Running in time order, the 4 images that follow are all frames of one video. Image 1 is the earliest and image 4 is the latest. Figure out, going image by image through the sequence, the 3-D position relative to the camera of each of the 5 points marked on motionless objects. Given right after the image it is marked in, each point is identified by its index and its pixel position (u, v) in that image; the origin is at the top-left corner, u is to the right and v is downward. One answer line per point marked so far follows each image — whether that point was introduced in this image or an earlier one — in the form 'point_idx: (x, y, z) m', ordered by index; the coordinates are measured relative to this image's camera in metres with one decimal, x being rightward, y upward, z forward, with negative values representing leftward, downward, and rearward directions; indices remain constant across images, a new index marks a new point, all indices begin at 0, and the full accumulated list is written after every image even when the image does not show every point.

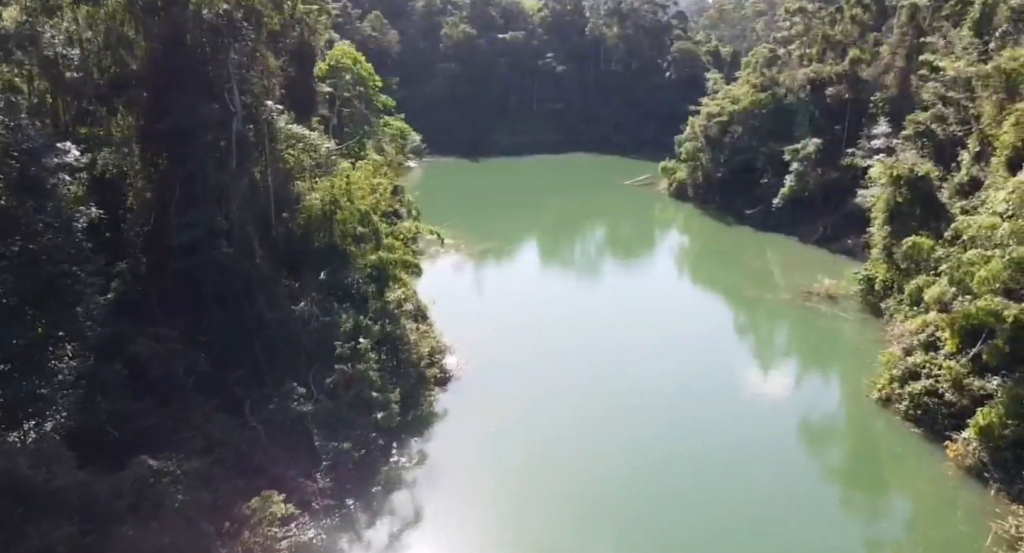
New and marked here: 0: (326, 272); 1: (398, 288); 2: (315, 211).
0: (-4.9, +0.1, +17.2) m
1: (-3.4, -0.4, +19.5) m
2: (-5.1, +1.7, +17.2) m
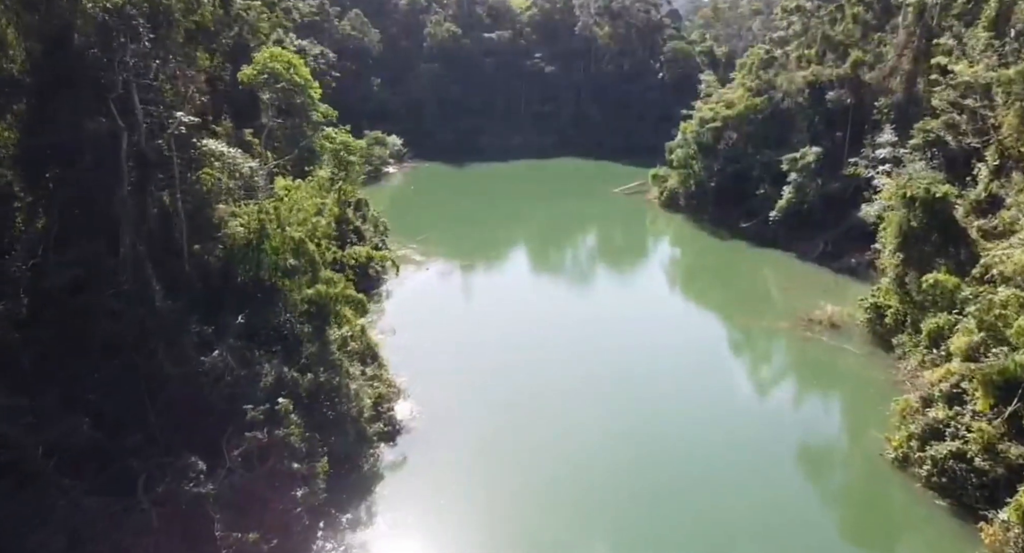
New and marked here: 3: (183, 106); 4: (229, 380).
0: (-5.9, -0.8, +14.7) m
1: (-4.4, -1.3, +17.0) m
2: (-6.1, +0.8, +14.7) m
3: (-7.9, +4.1, +15.7) m
4: (-5.6, -2.0, +13.1) m
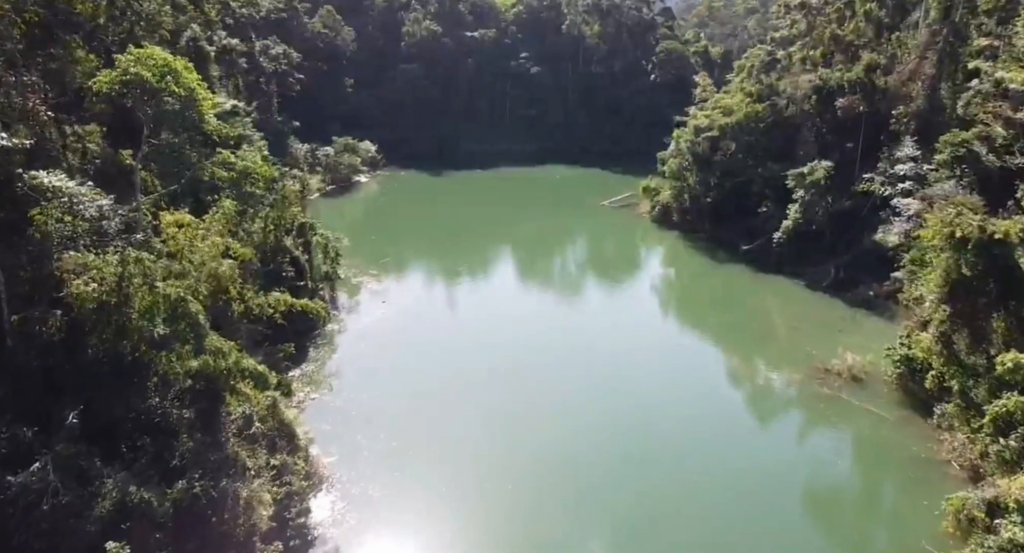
0: (-7.0, -2.1, +11.0) m
1: (-5.4, -2.5, +13.3) m
2: (-7.1, -0.4, +10.9) m
3: (-8.9, +2.8, +12.0) m
4: (-6.6, -3.3, +9.4) m
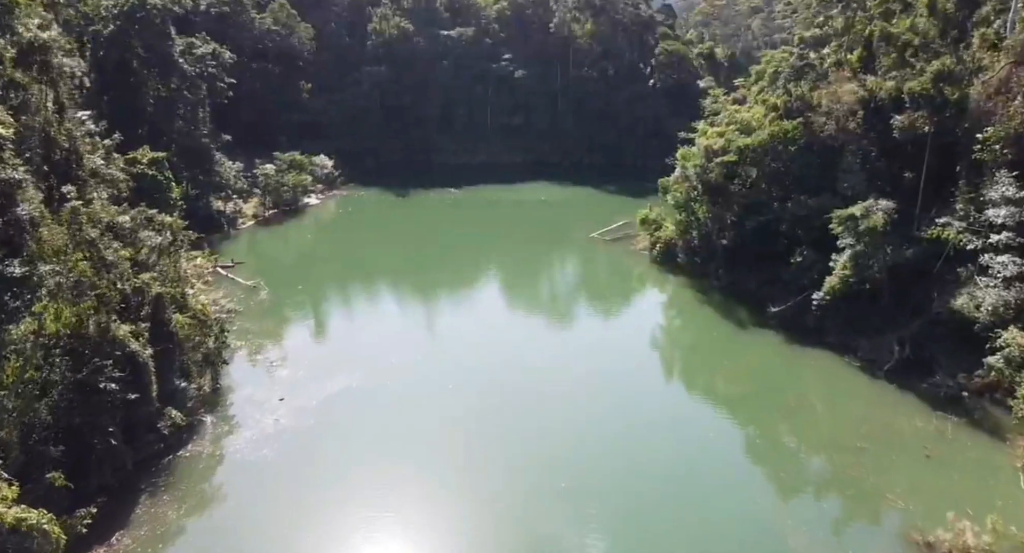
0: (-8.2, -4.4, +3.9) m
1: (-6.7, -4.9, +6.2) m
2: (-8.4, -2.8, +3.9) m
3: (-10.2, +0.5, +4.9) m
4: (-7.9, -5.6, +2.3) m
